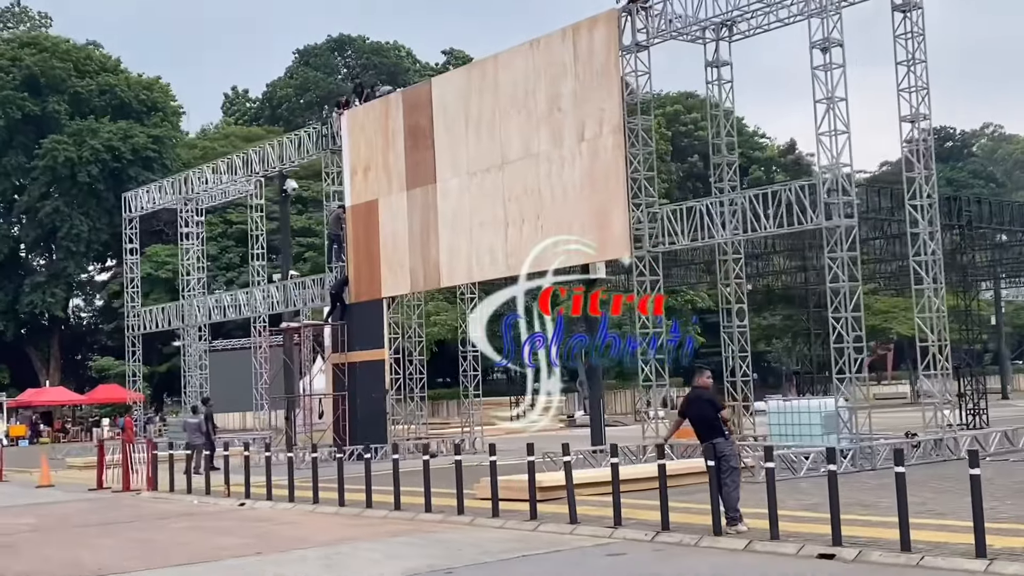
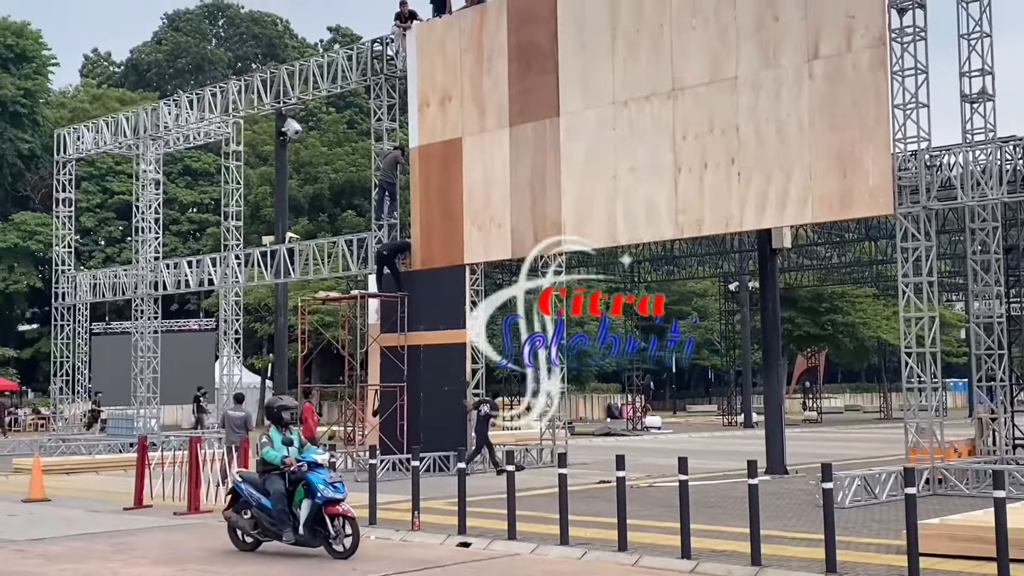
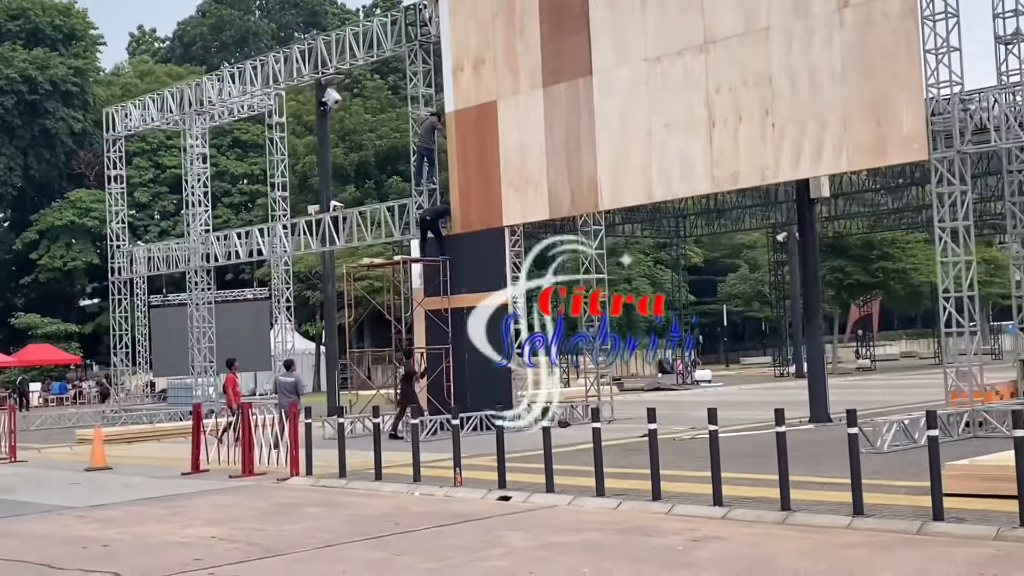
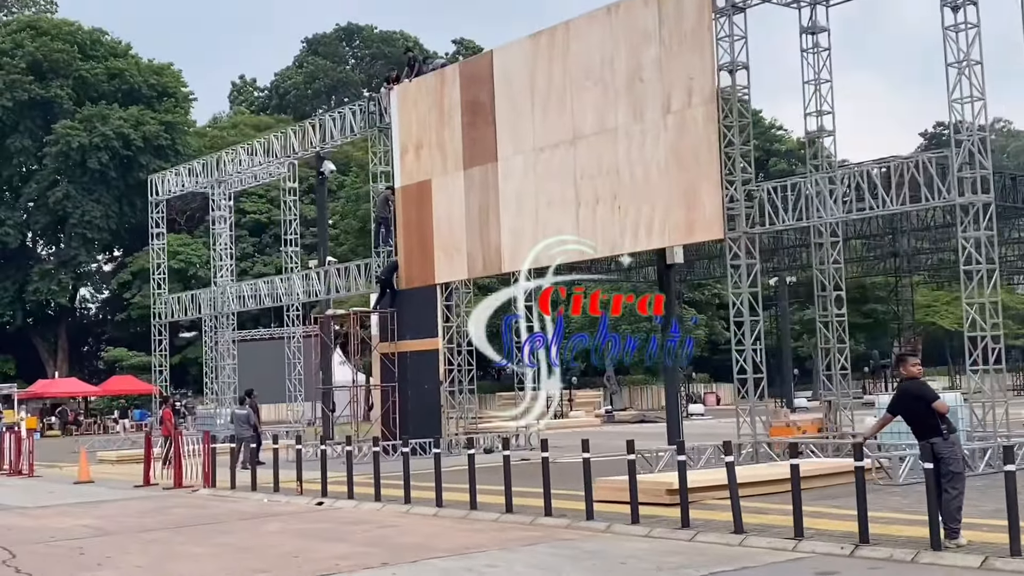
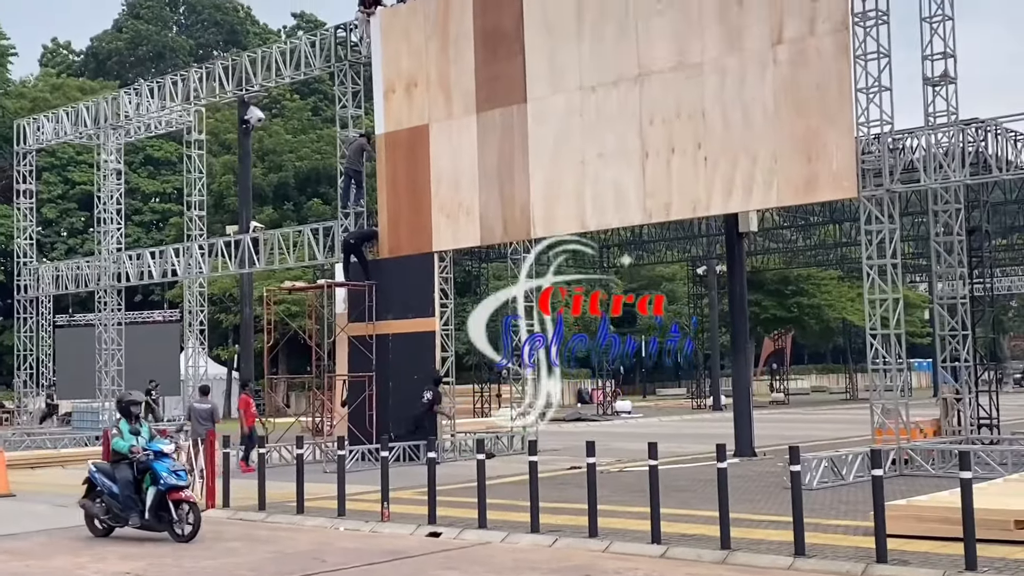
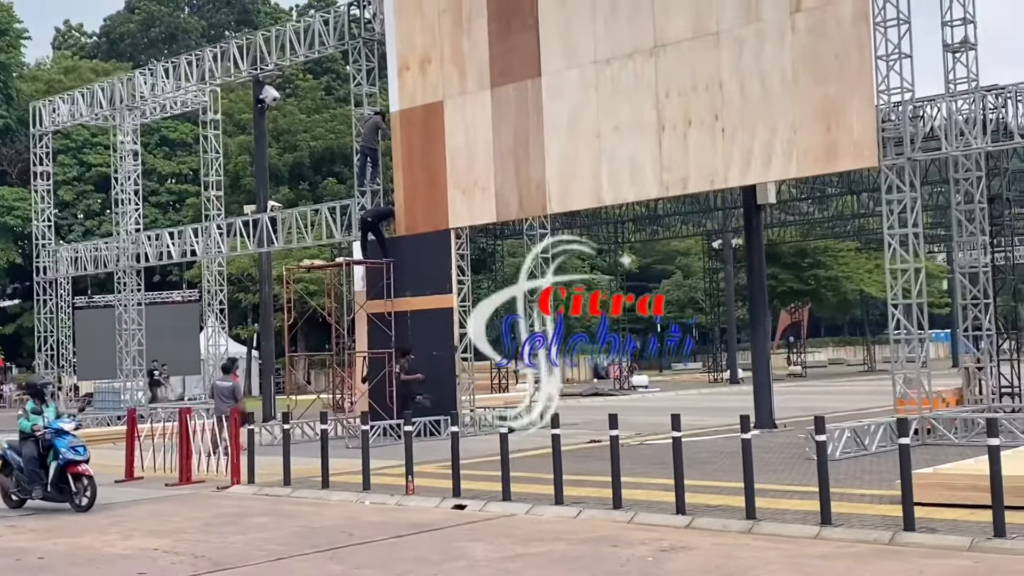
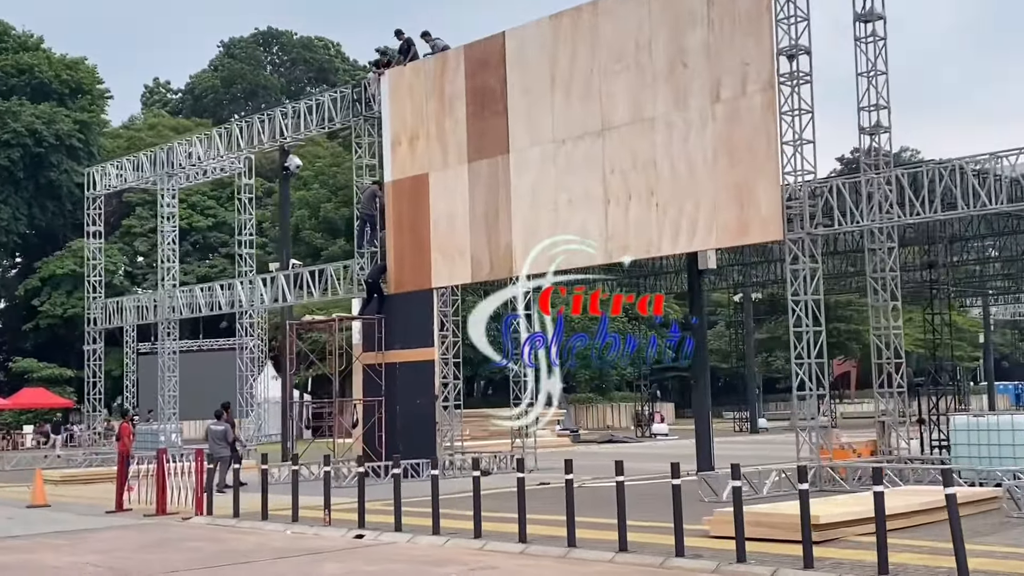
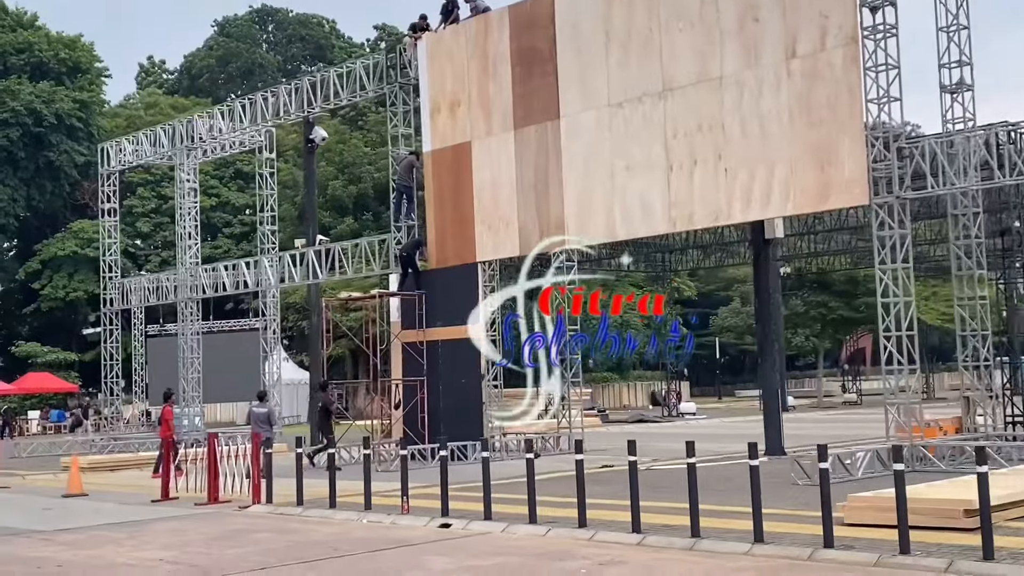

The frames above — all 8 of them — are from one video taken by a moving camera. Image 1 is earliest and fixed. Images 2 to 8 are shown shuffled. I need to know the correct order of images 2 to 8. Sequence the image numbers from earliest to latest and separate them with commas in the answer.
4, 7, 8, 3, 6, 5, 2
